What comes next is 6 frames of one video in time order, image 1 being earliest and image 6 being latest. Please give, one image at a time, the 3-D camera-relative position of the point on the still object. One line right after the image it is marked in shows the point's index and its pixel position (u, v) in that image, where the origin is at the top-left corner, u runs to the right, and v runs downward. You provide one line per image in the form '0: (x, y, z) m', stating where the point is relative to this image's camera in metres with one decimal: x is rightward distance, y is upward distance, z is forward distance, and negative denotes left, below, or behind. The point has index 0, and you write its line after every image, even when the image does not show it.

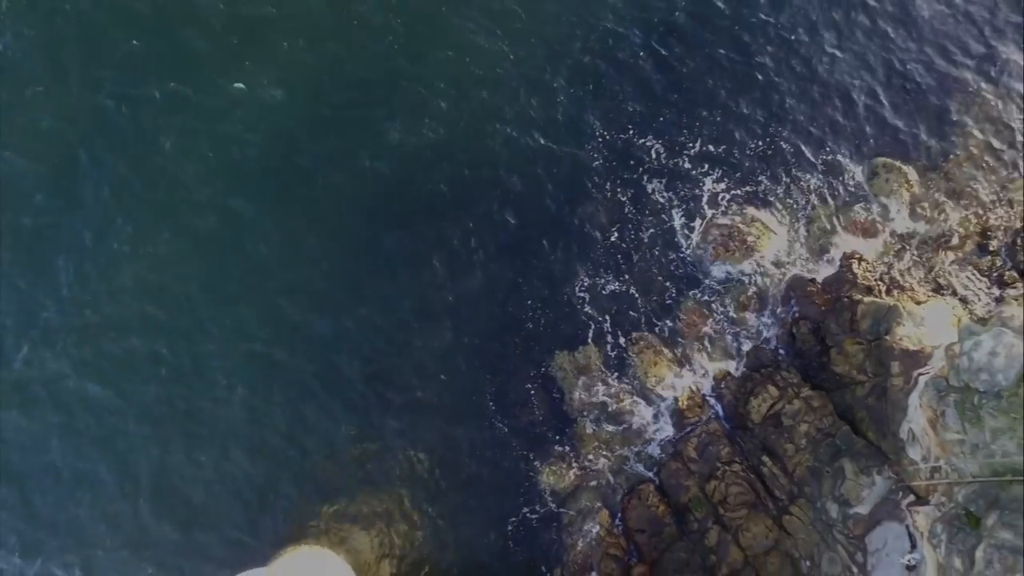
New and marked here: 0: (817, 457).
0: (+4.8, -2.6, +20.3) m
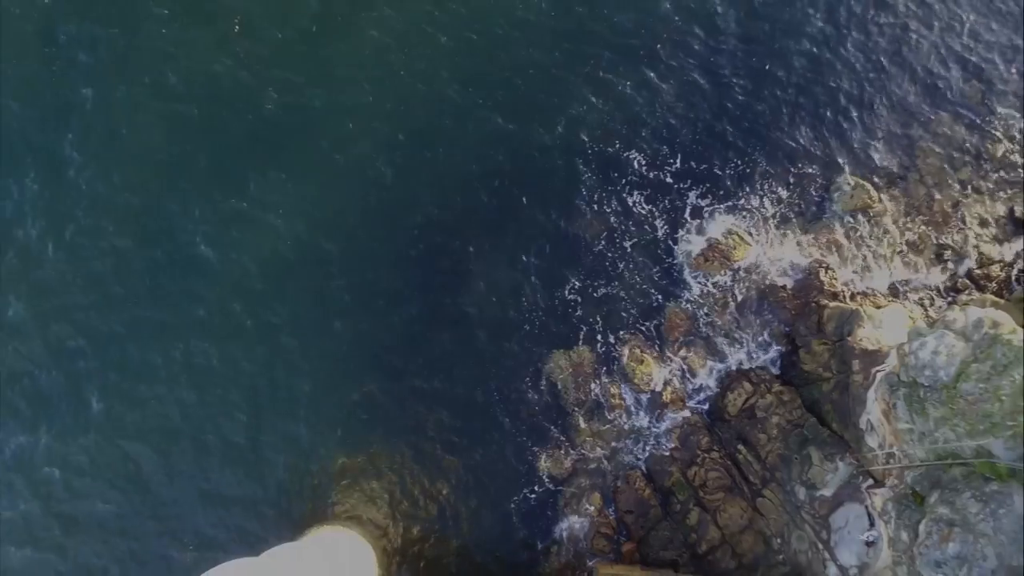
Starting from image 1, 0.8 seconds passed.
0: (+4.8, -2.8, +22.7) m
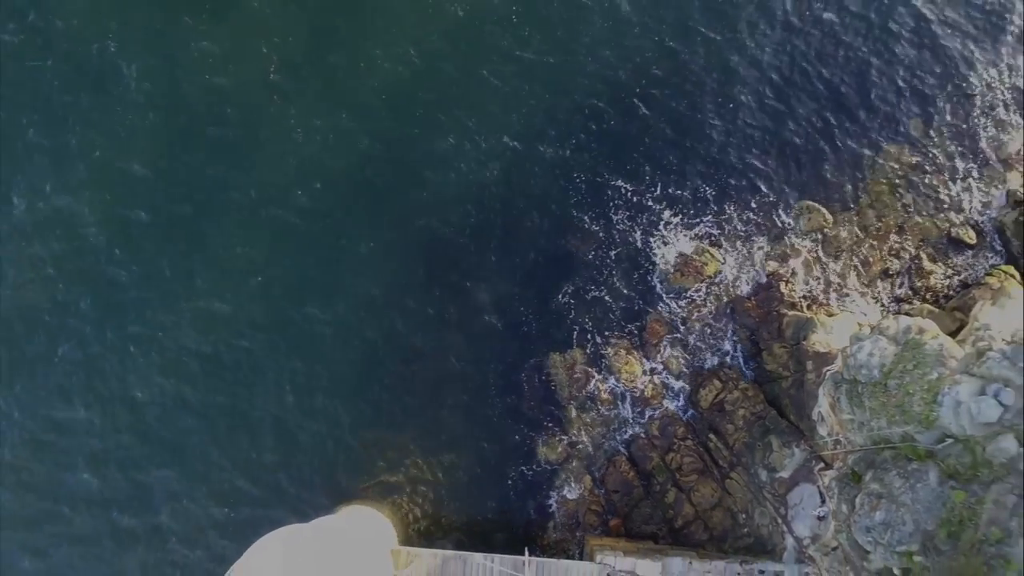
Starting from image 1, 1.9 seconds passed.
0: (+4.9, -3.0, +26.5) m
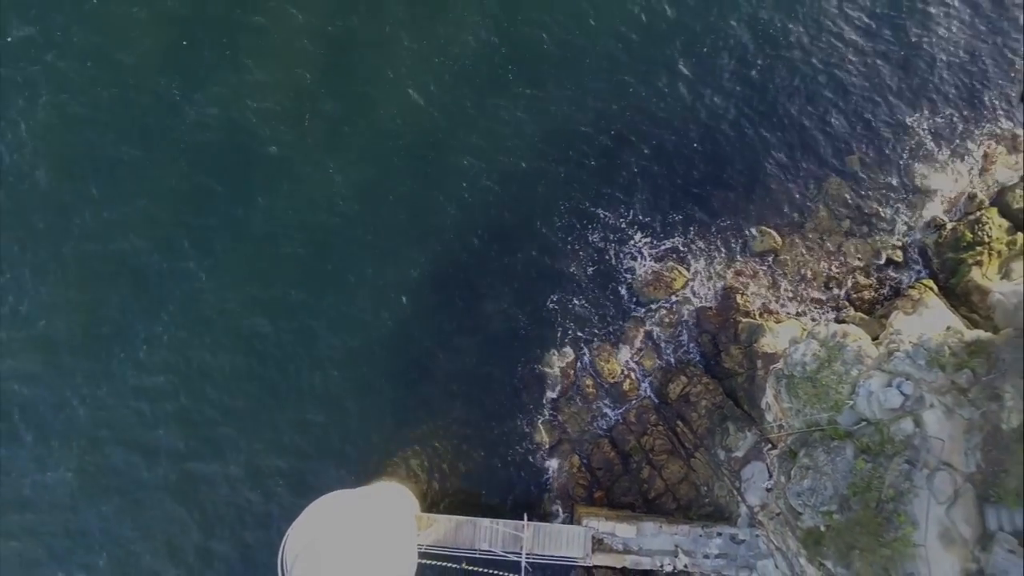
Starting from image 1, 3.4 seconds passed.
0: (+4.9, -3.3, +31.9) m
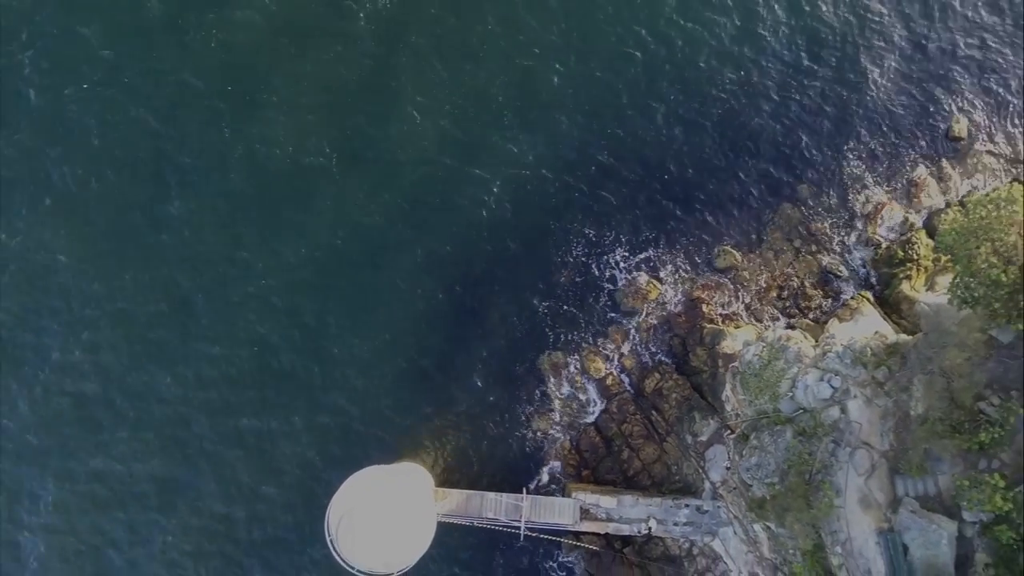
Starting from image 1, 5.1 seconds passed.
0: (+5.0, -3.6, +38.0) m
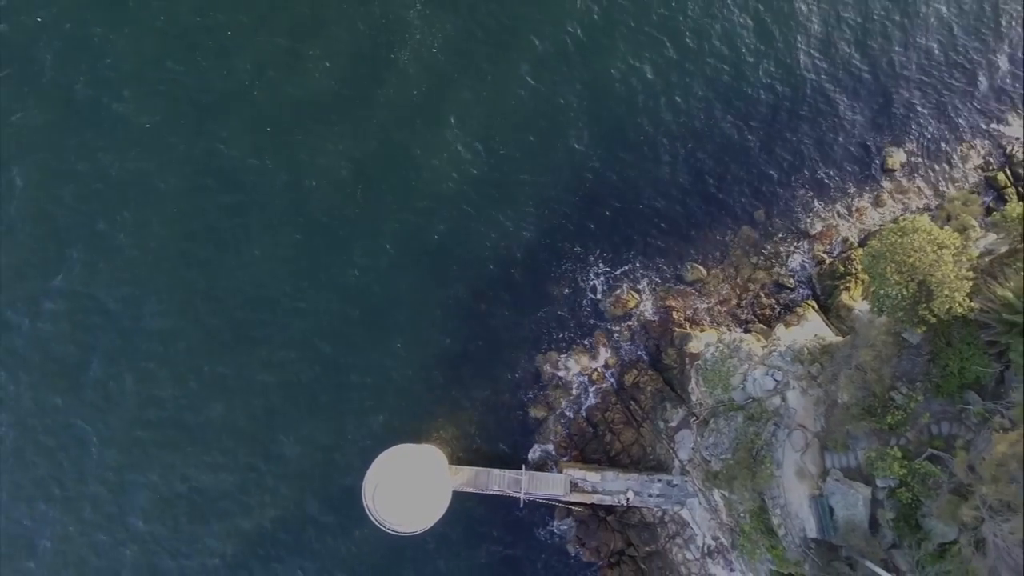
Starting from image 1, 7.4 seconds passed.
0: (+5.0, -3.9, +45.3) m
